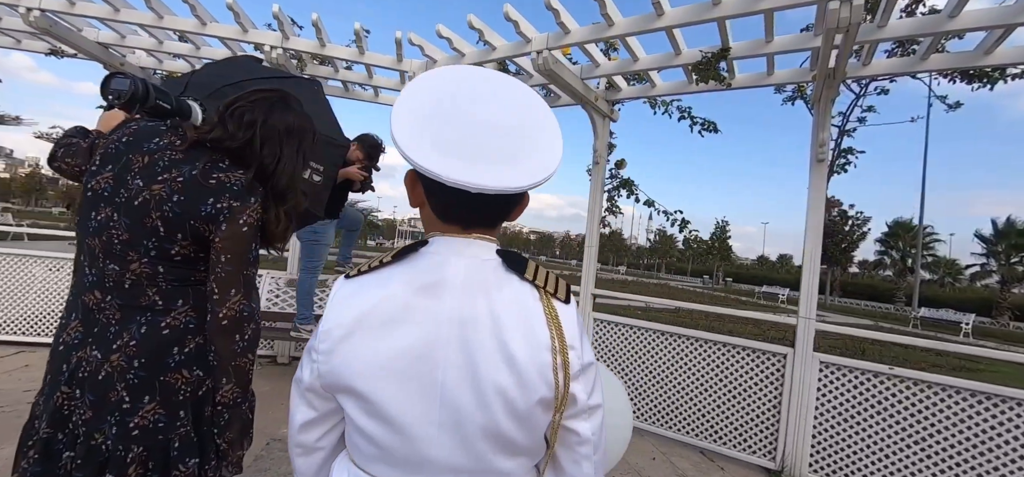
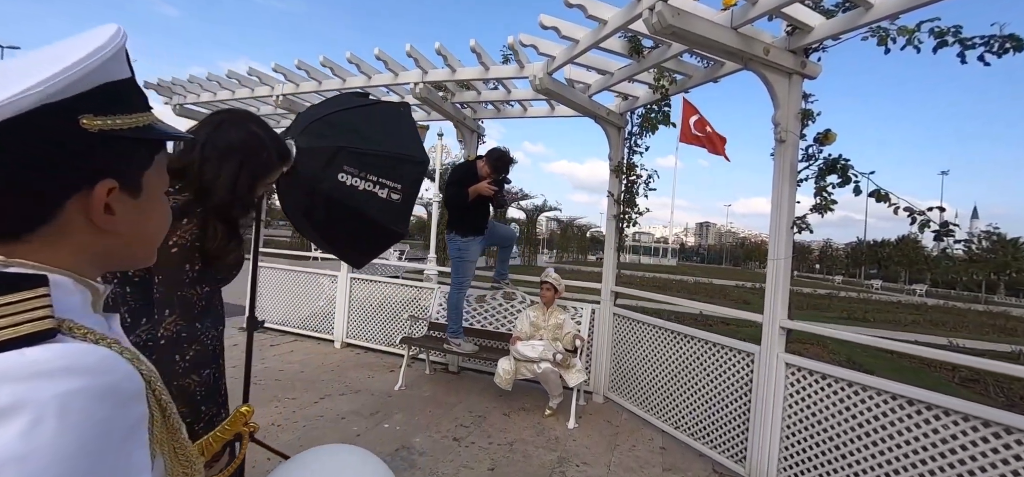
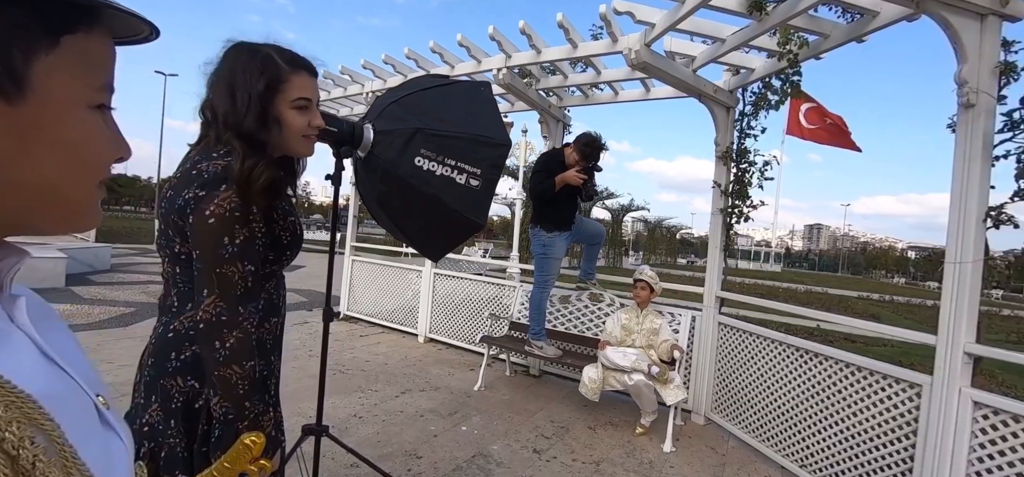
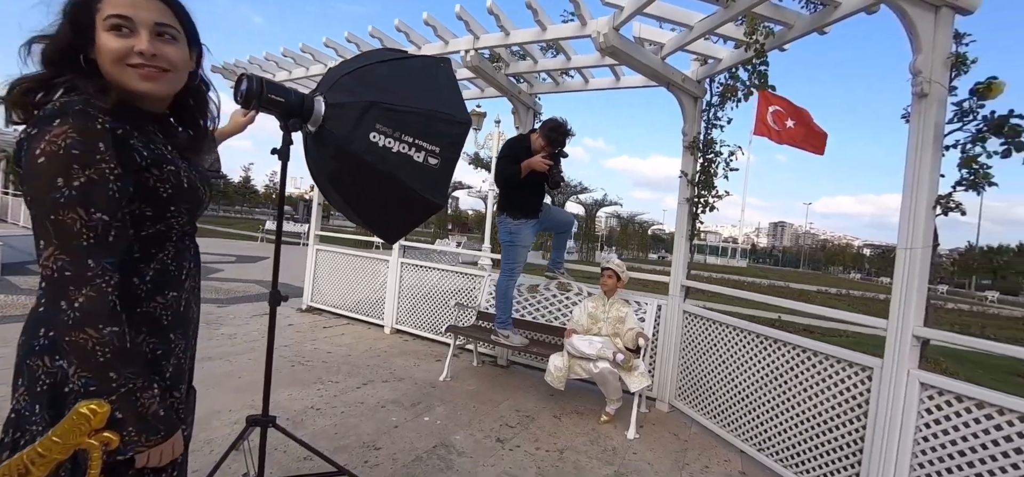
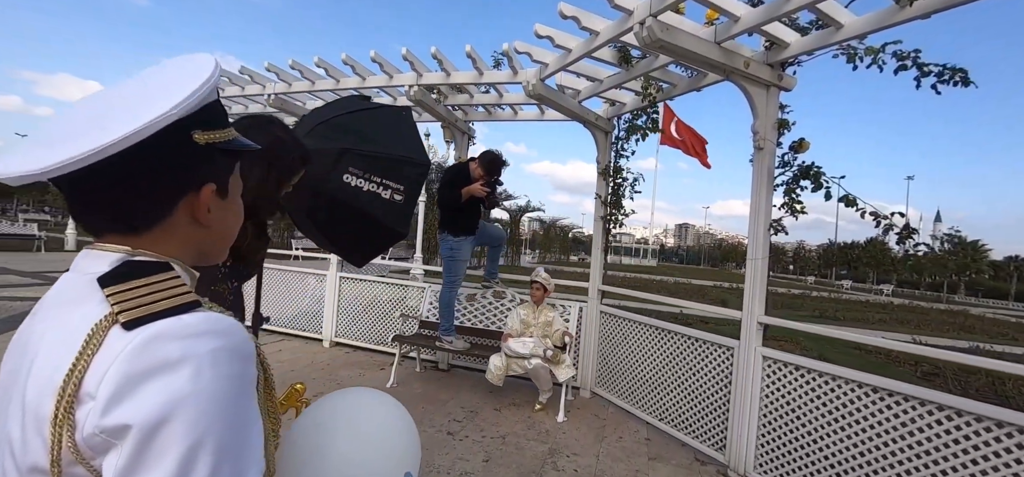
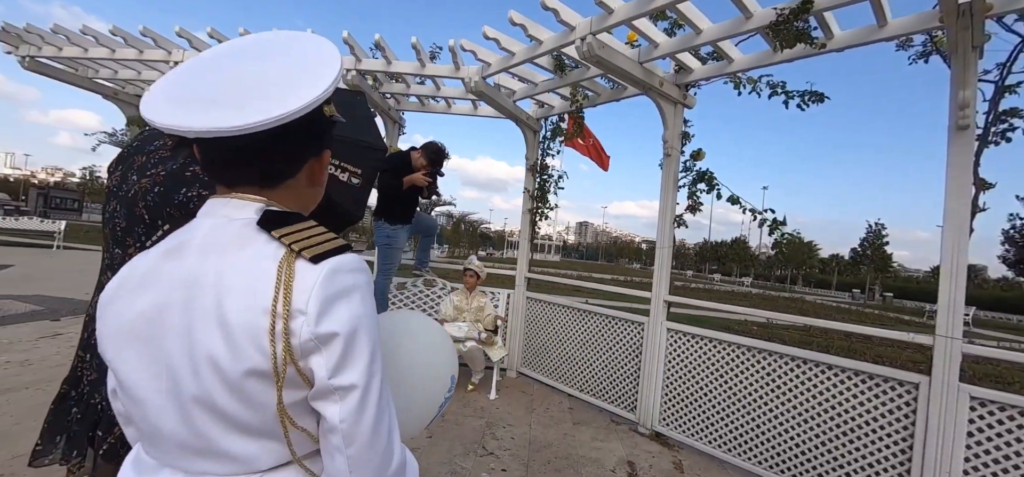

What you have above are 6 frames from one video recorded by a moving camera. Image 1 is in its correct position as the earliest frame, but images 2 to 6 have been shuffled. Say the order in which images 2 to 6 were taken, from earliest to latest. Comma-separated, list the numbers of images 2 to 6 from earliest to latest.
6, 5, 2, 3, 4
